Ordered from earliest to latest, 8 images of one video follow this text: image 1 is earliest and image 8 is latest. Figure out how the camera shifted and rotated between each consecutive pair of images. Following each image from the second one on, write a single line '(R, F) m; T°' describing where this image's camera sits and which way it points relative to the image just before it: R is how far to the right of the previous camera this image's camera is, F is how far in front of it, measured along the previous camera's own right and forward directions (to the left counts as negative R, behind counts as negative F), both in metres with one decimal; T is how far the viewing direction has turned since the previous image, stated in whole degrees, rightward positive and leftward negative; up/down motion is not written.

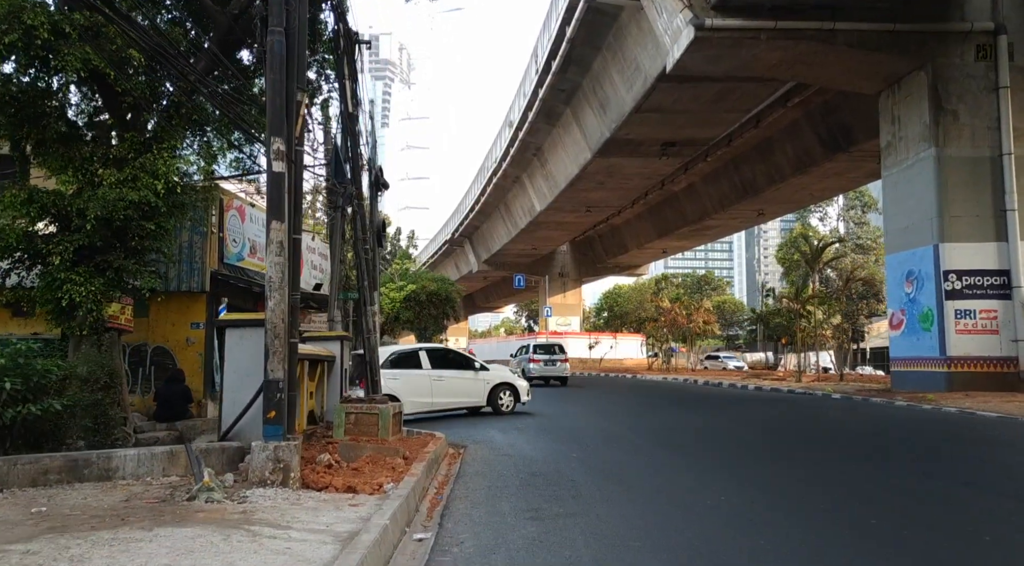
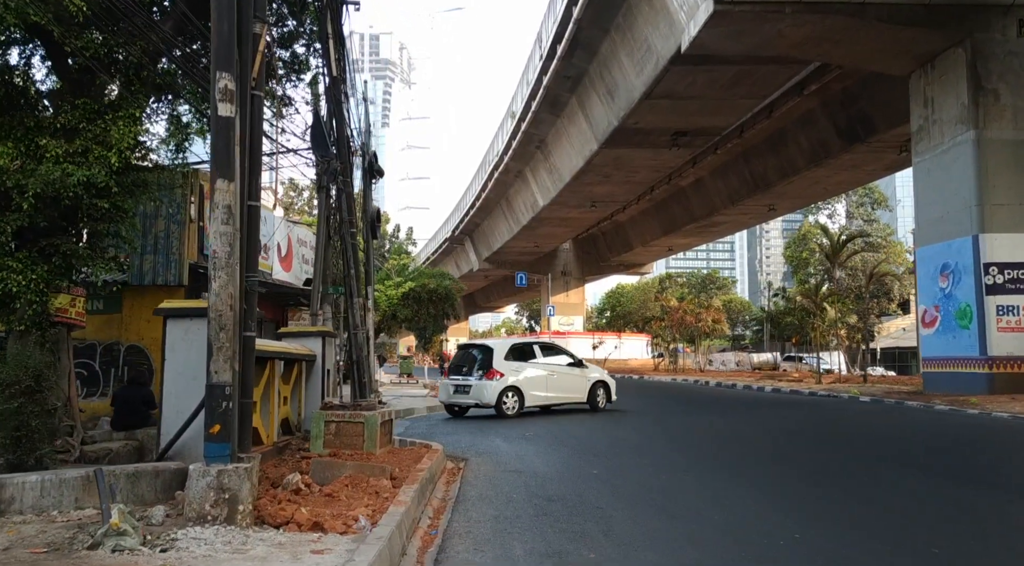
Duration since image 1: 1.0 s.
(-0.1, +1.0) m; 0°
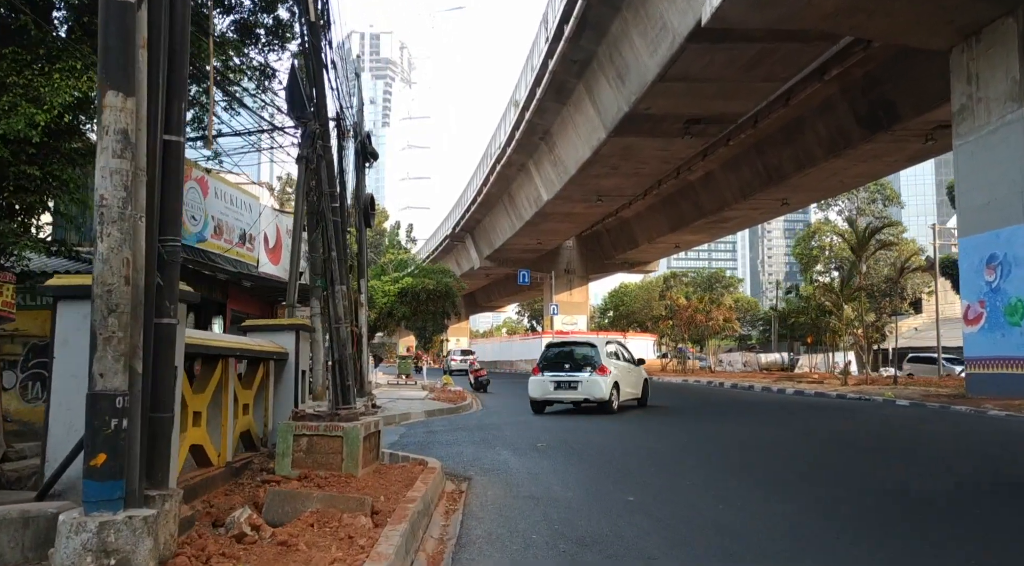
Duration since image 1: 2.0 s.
(-0.1, +1.2) m; 0°
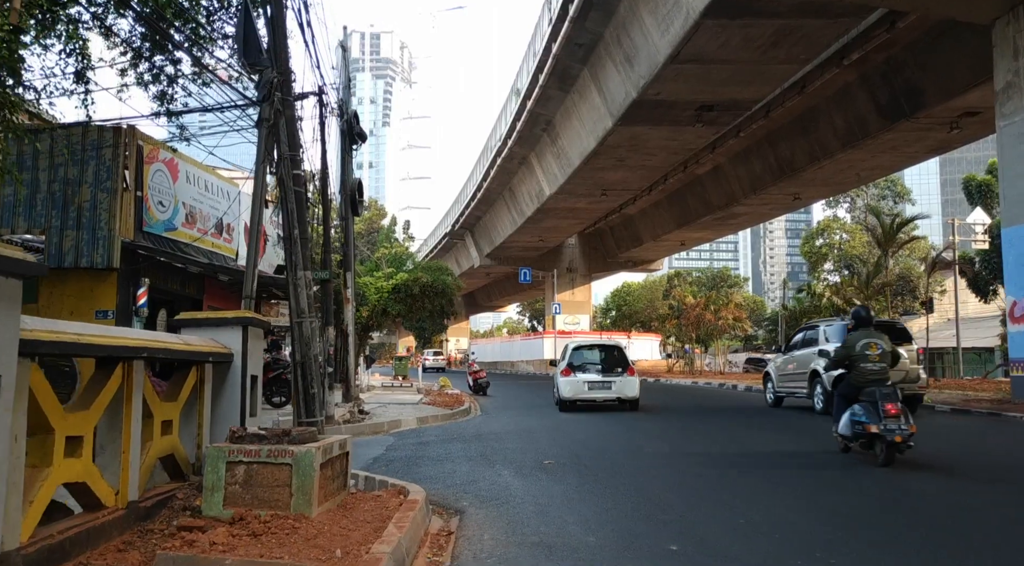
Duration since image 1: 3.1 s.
(0.0, +1.1) m; 0°
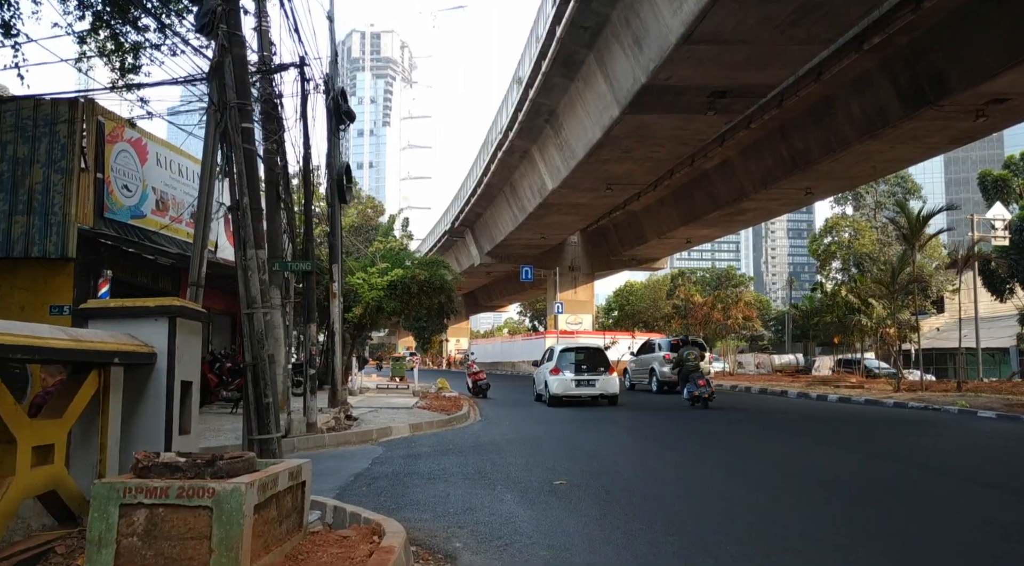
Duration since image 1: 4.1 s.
(0.0, +1.0) m; 0°
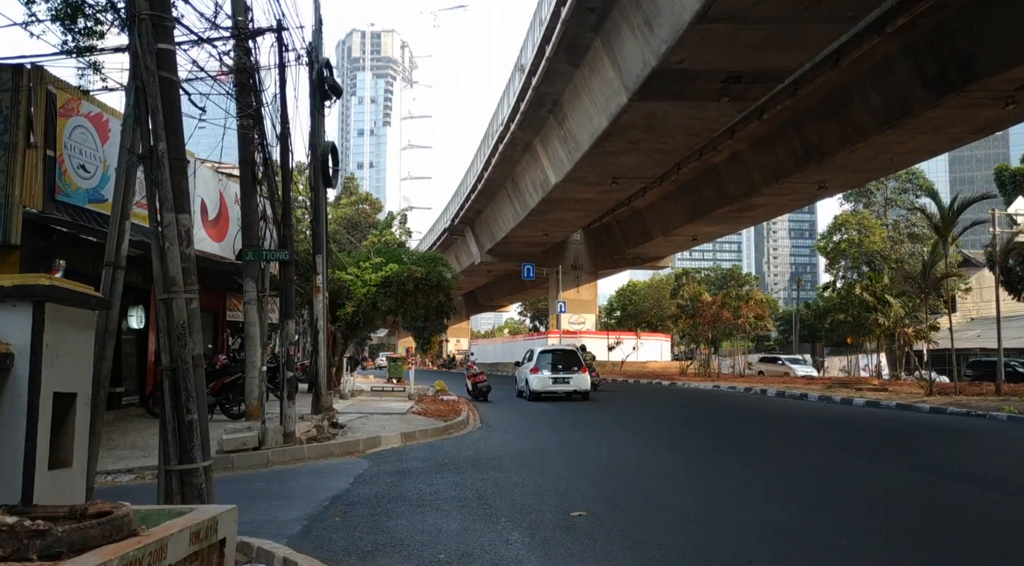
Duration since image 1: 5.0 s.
(0.0, +1.0) m; 0°
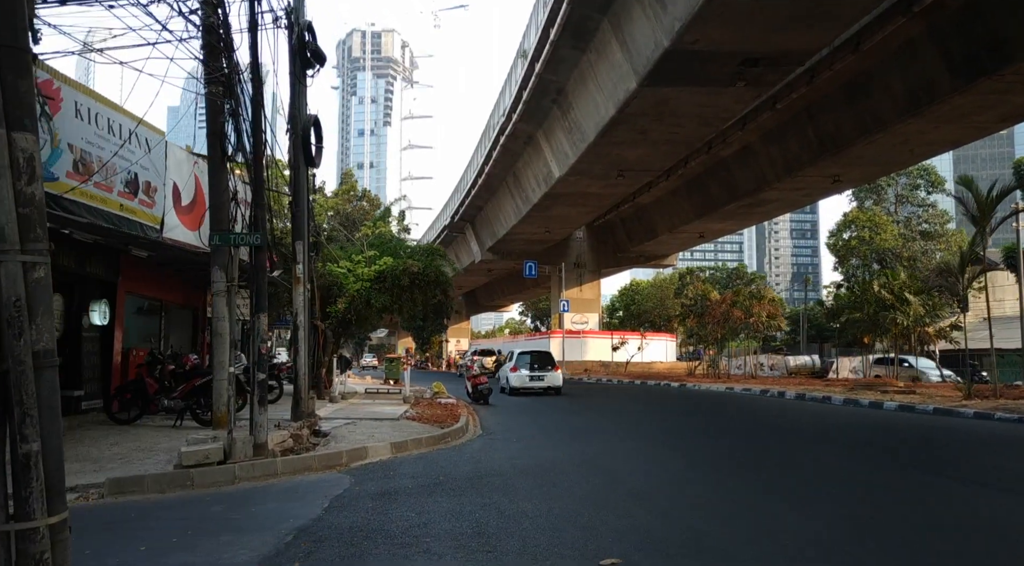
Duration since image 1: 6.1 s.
(0.0, +1.1) m; 0°
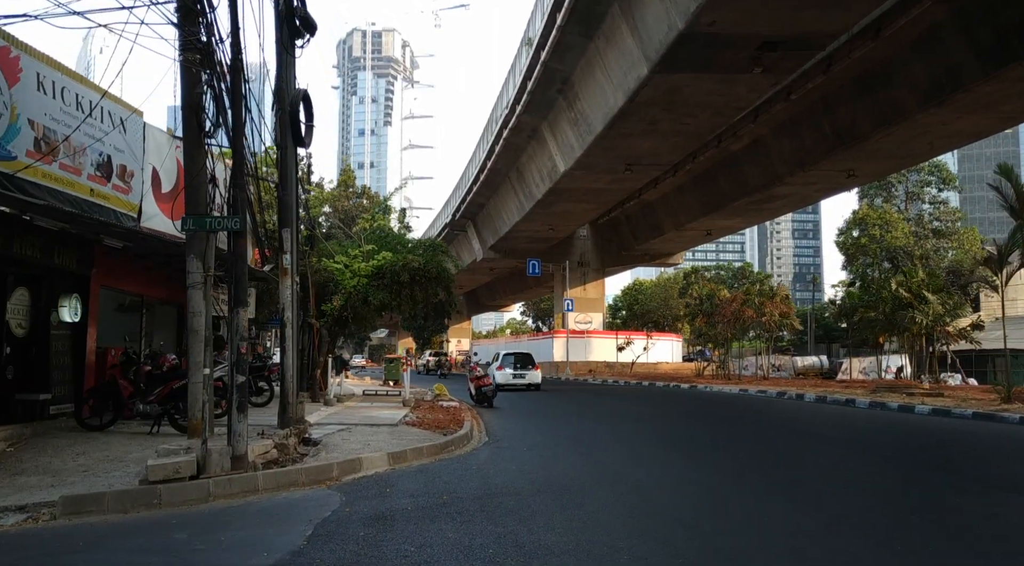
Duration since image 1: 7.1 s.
(-0.1, +0.8) m; 0°
